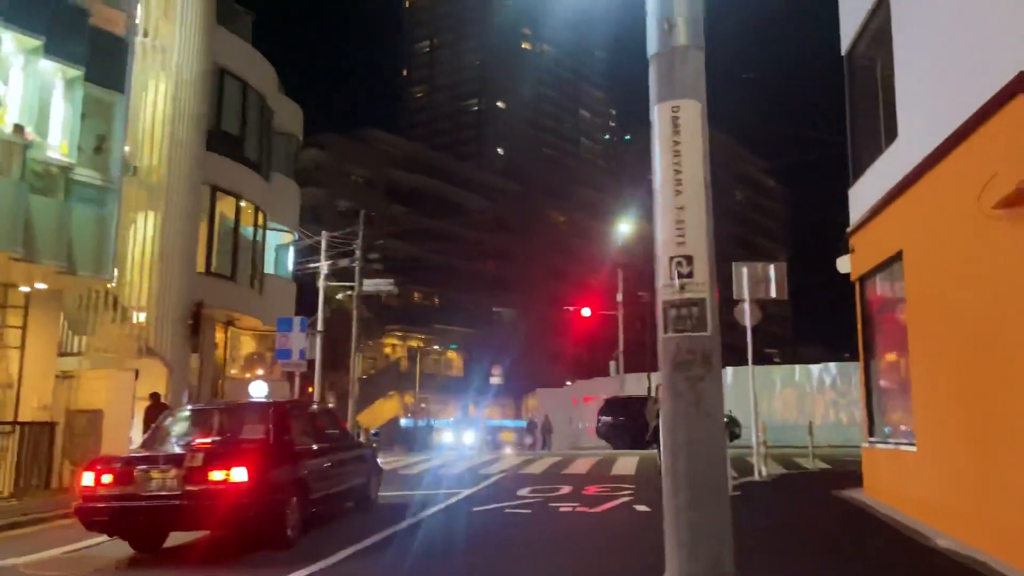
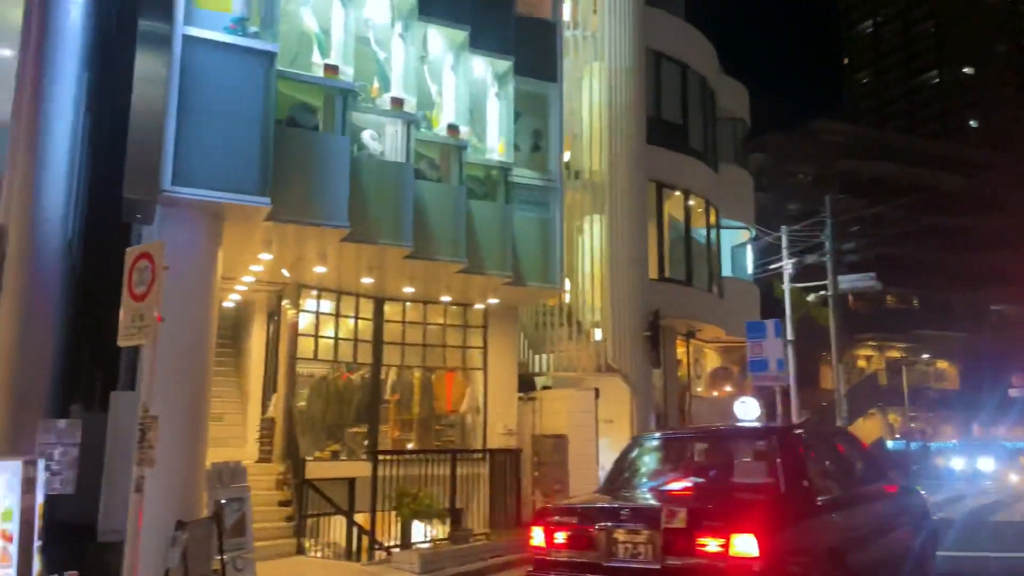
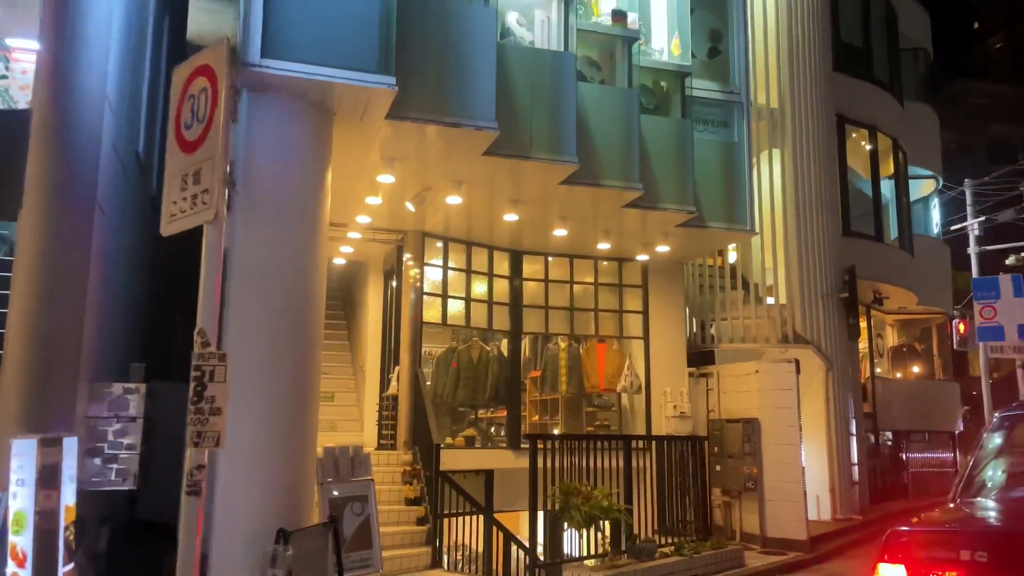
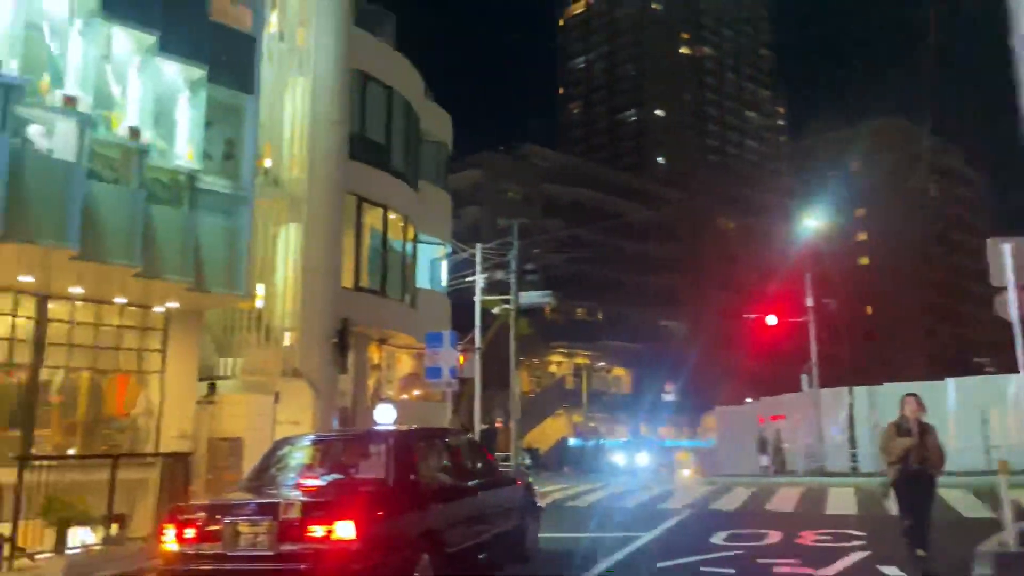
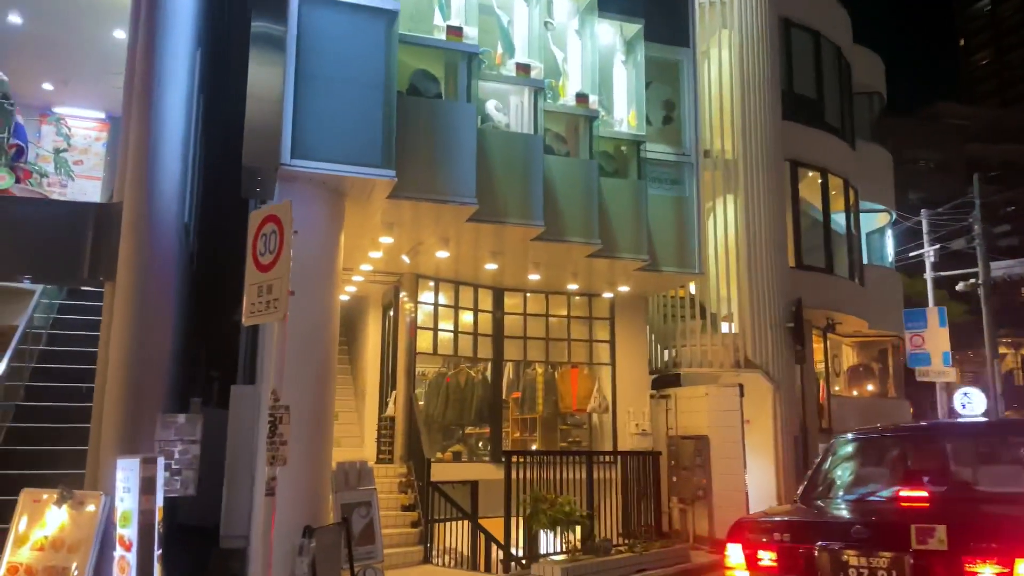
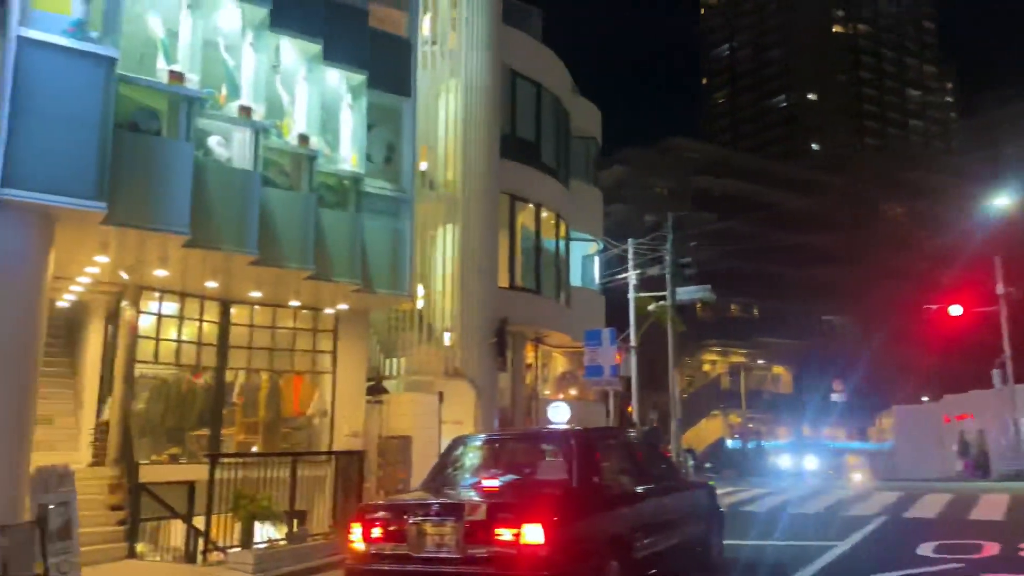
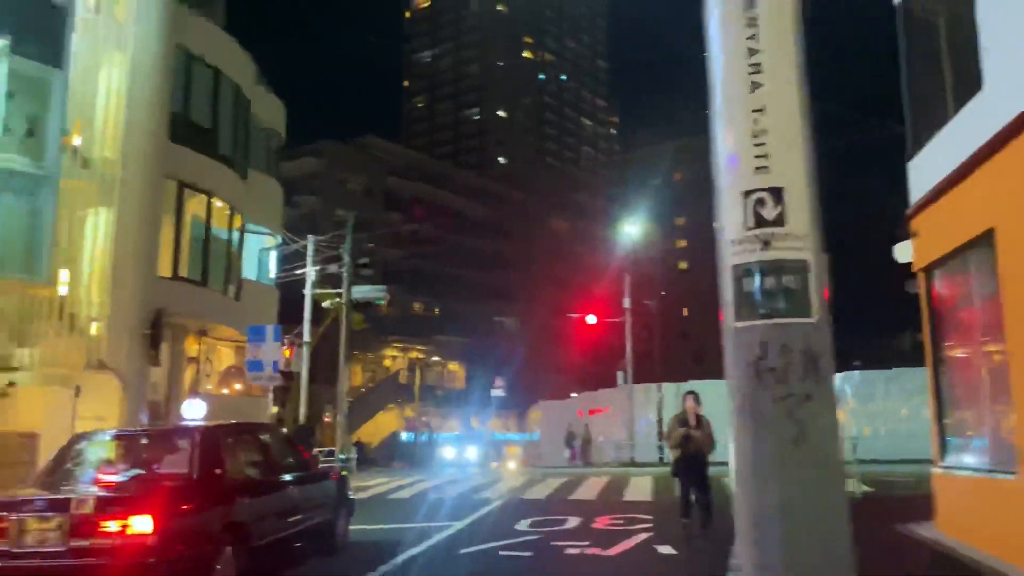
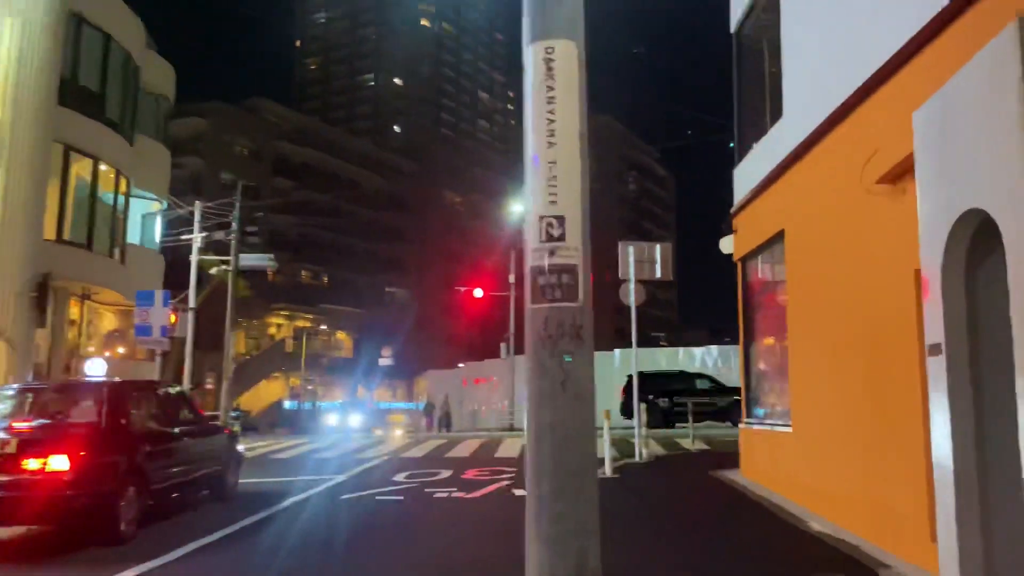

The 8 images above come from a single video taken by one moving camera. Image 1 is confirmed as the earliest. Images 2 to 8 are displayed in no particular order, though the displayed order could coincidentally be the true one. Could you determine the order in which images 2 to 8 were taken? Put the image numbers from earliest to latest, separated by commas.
8, 7, 4, 6, 2, 5, 3
